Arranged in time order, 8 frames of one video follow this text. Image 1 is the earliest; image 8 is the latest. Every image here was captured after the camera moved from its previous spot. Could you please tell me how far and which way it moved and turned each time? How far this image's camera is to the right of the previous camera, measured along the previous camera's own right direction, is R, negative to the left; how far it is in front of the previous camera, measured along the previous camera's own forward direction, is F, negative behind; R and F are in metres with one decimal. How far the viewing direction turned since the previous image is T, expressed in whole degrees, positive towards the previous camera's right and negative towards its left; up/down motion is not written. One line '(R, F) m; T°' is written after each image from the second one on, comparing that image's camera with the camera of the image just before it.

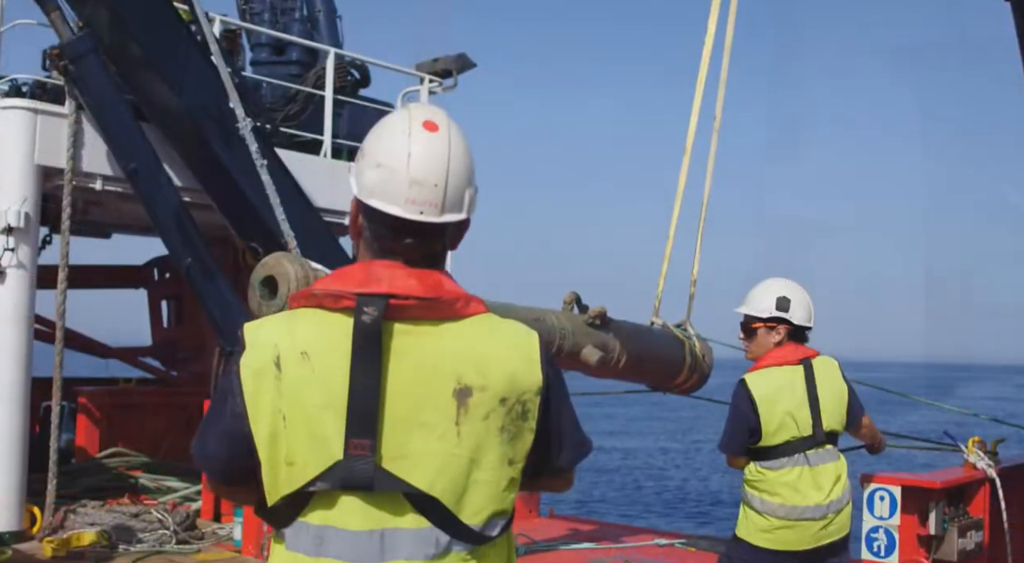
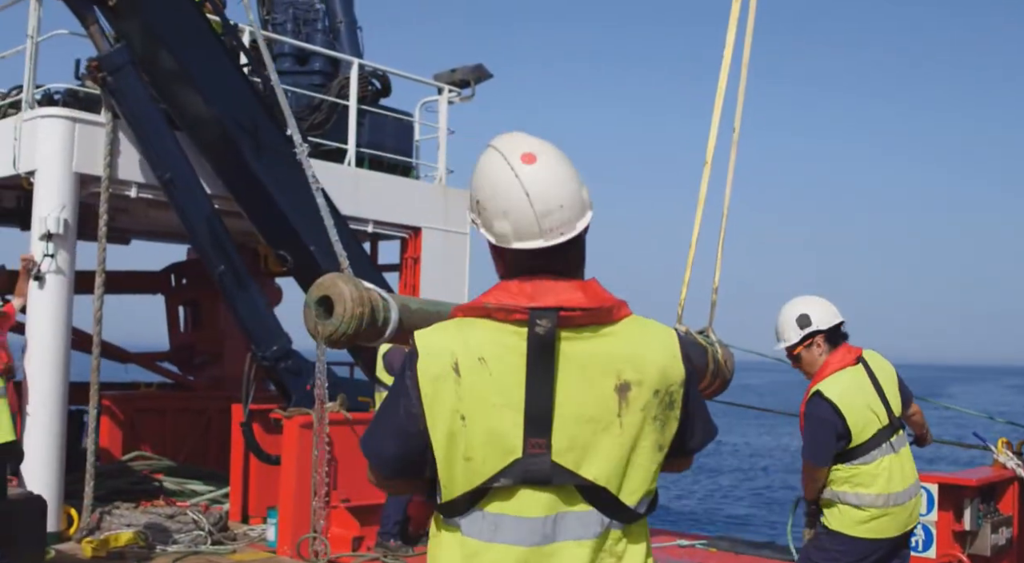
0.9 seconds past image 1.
(-0.2, -0.2) m; +1°
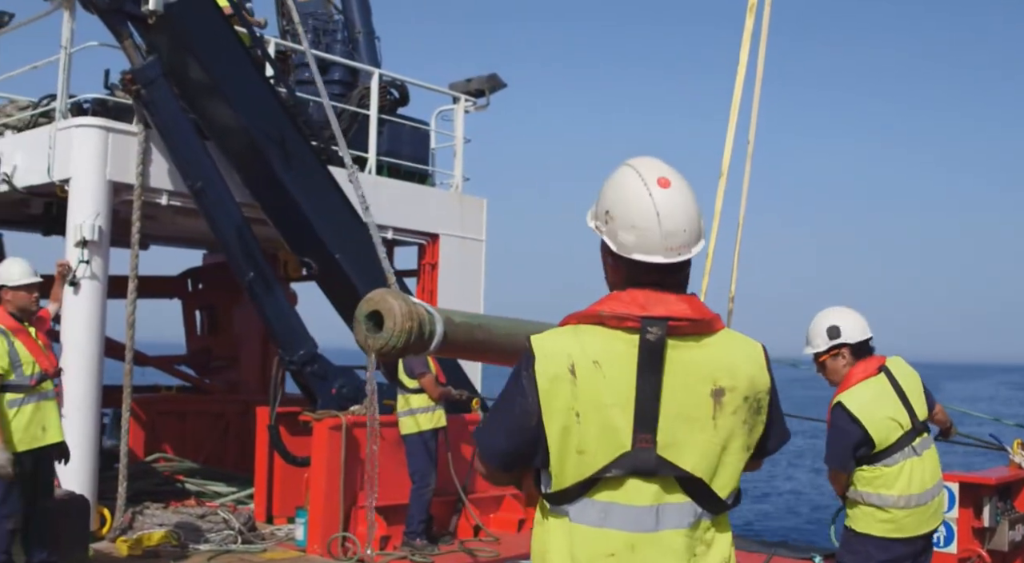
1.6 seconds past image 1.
(-0.2, -0.2) m; 0°
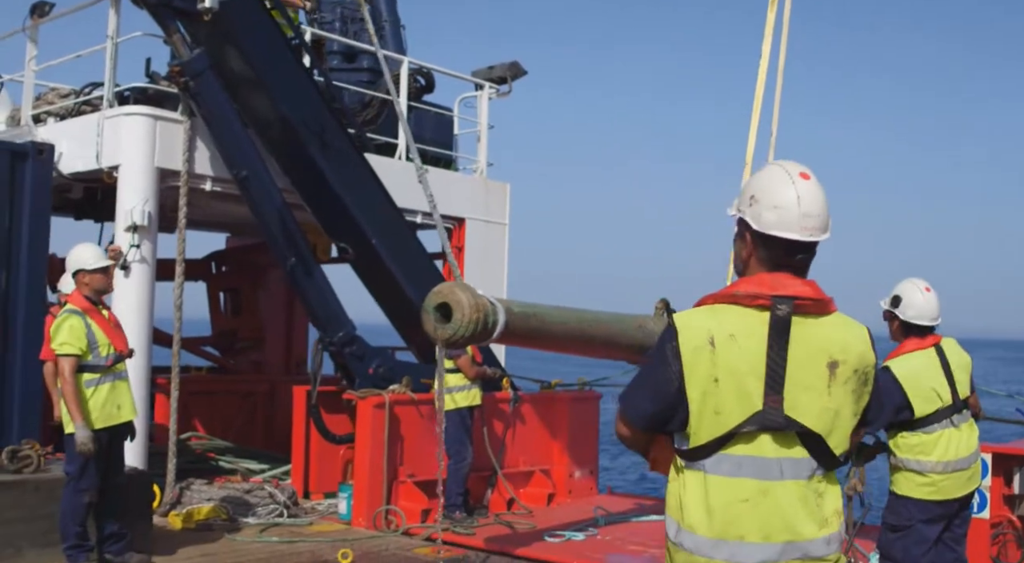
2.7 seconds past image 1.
(-0.3, -0.3) m; +1°
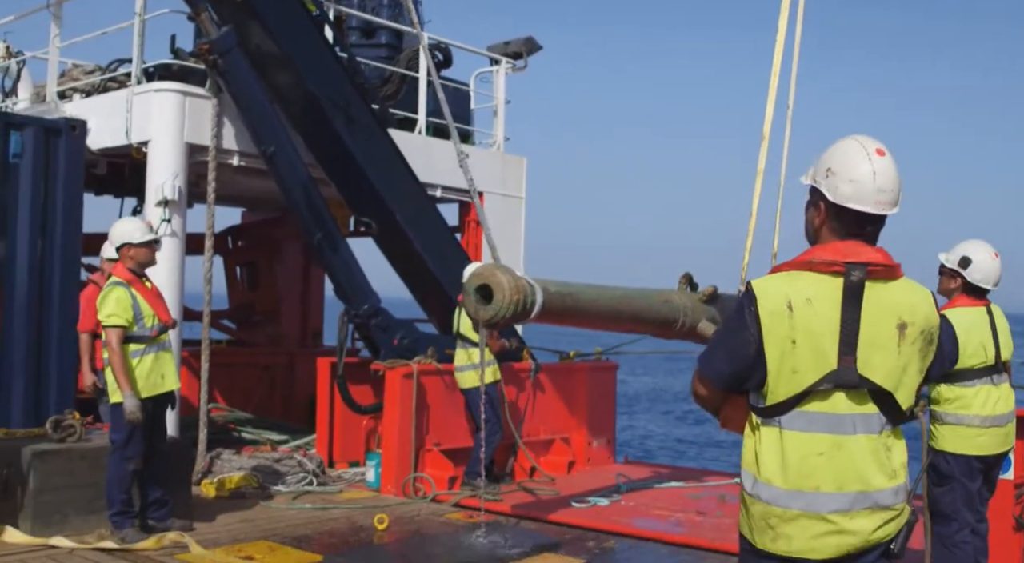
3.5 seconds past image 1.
(-0.2, -0.1) m; 0°
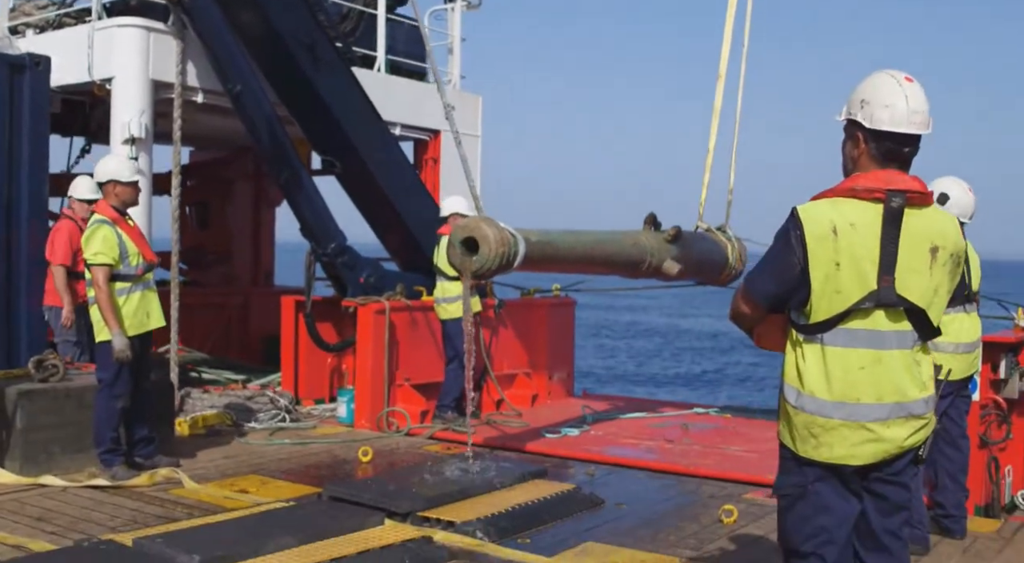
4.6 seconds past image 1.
(-0.3, -0.1) m; +4°
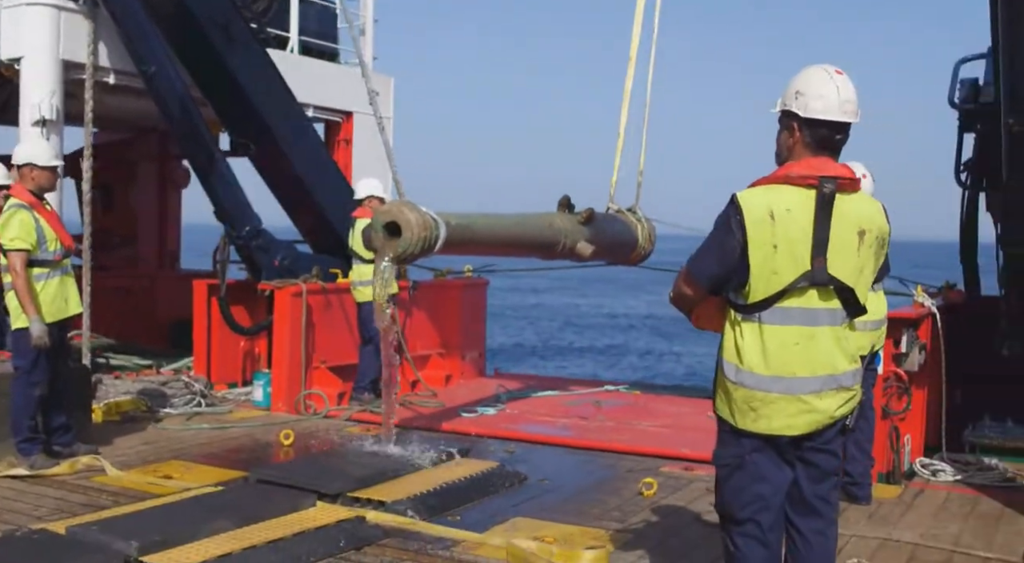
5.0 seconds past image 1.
(-0.1, -0.1) m; +5°
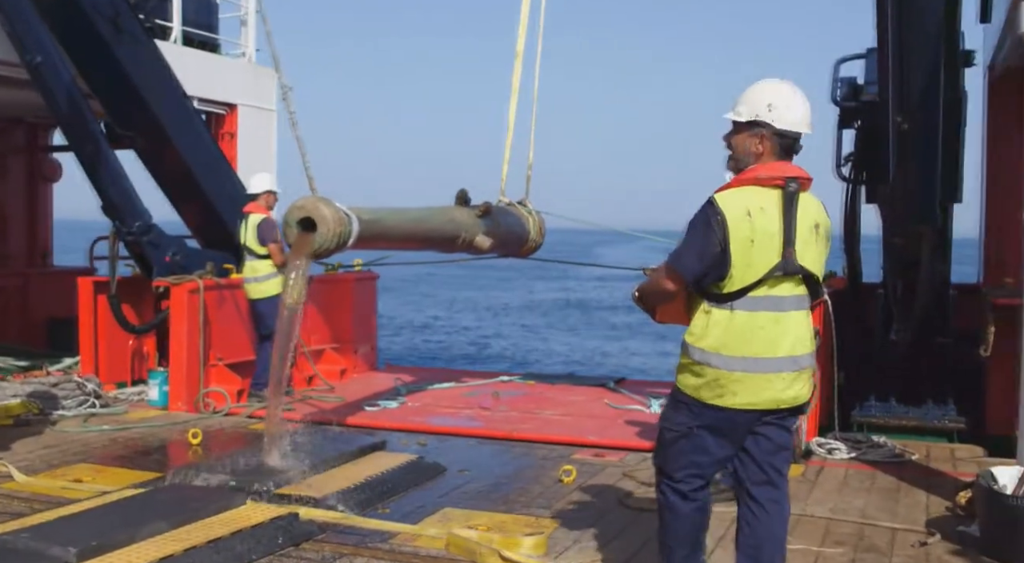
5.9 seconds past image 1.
(-0.3, -0.1) m; +8°
